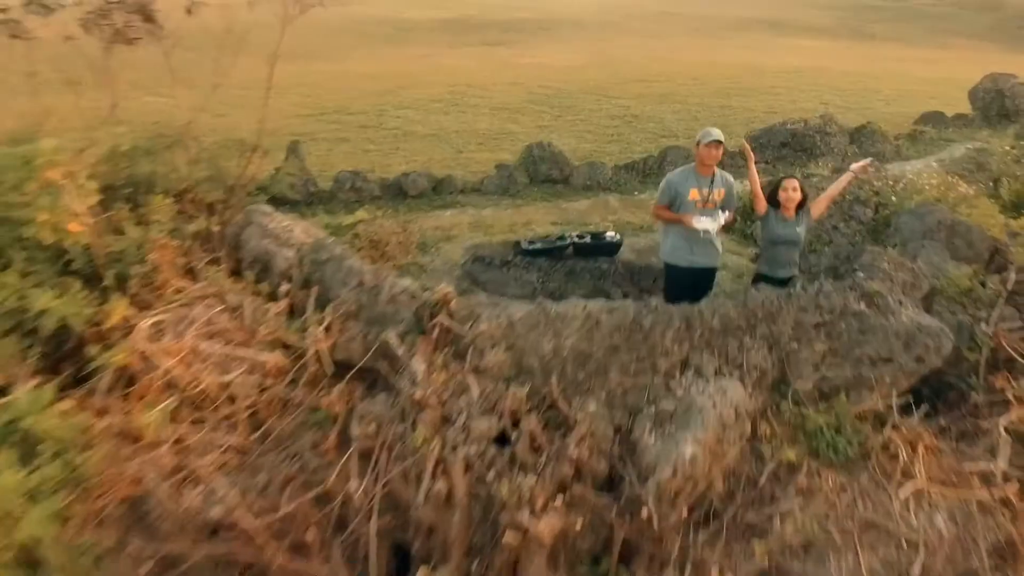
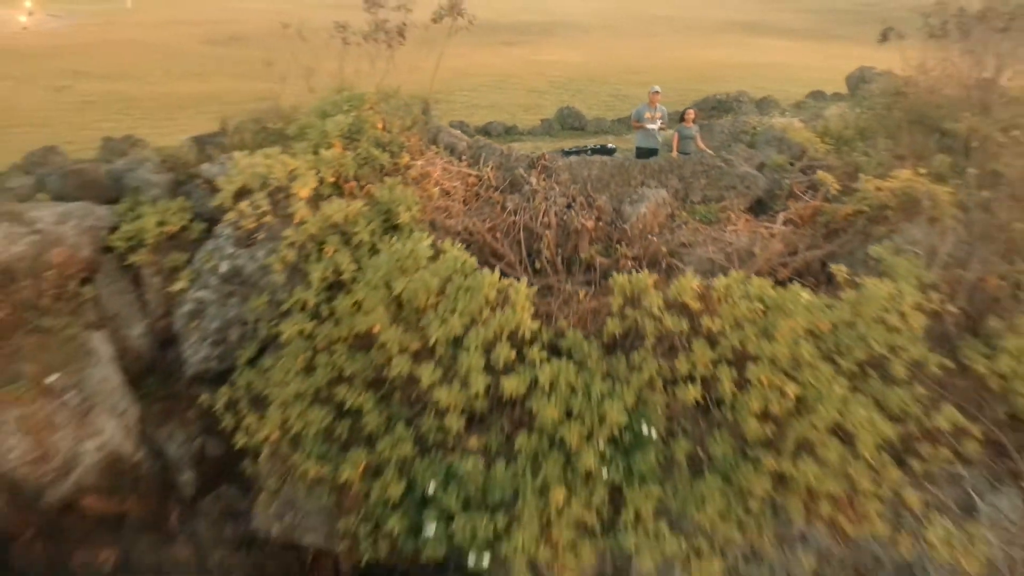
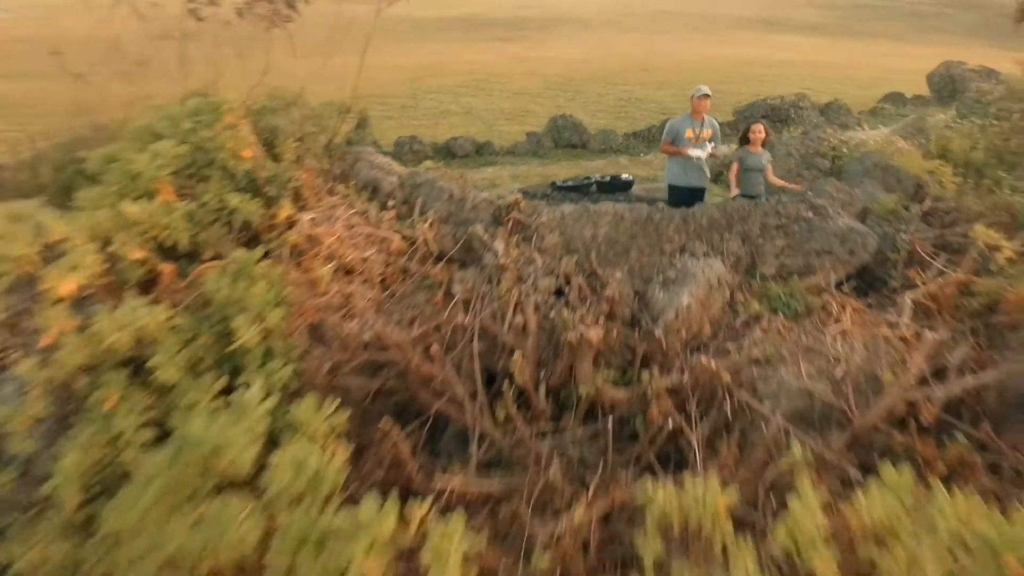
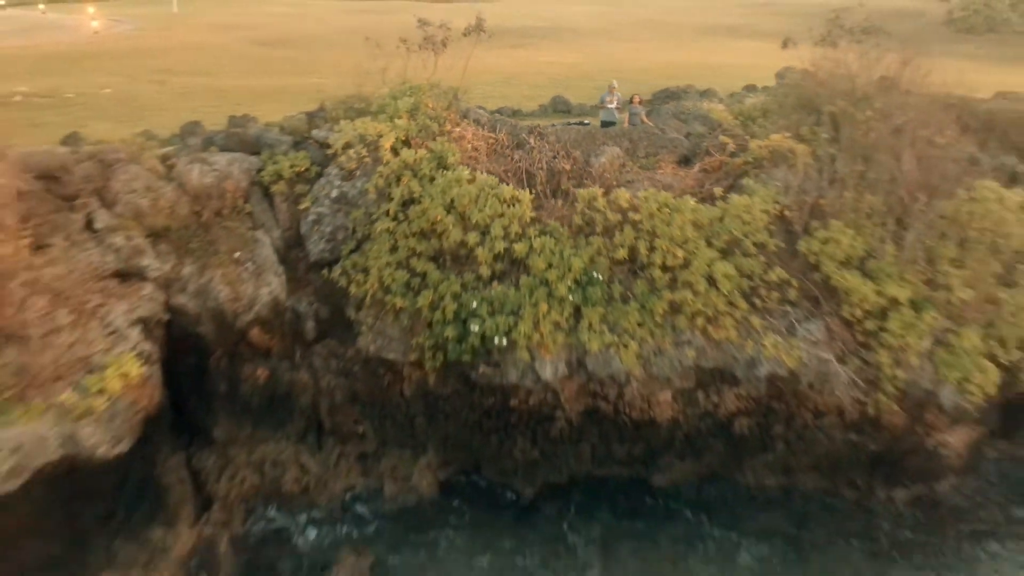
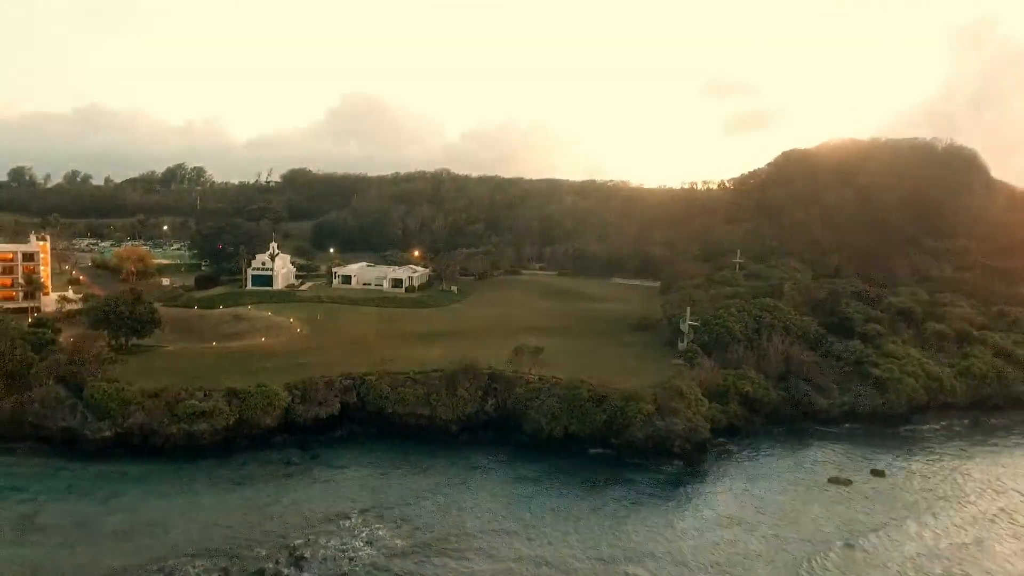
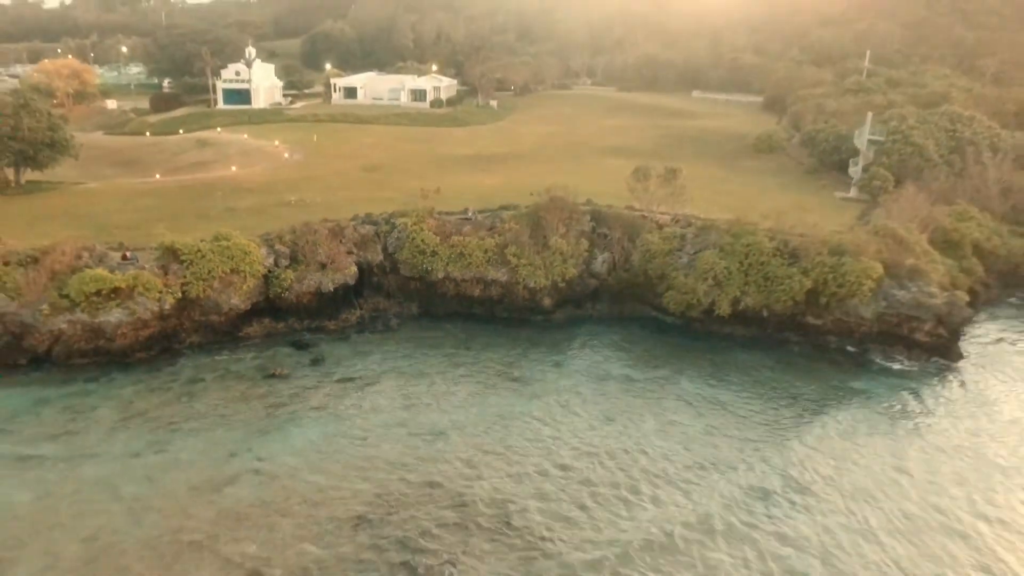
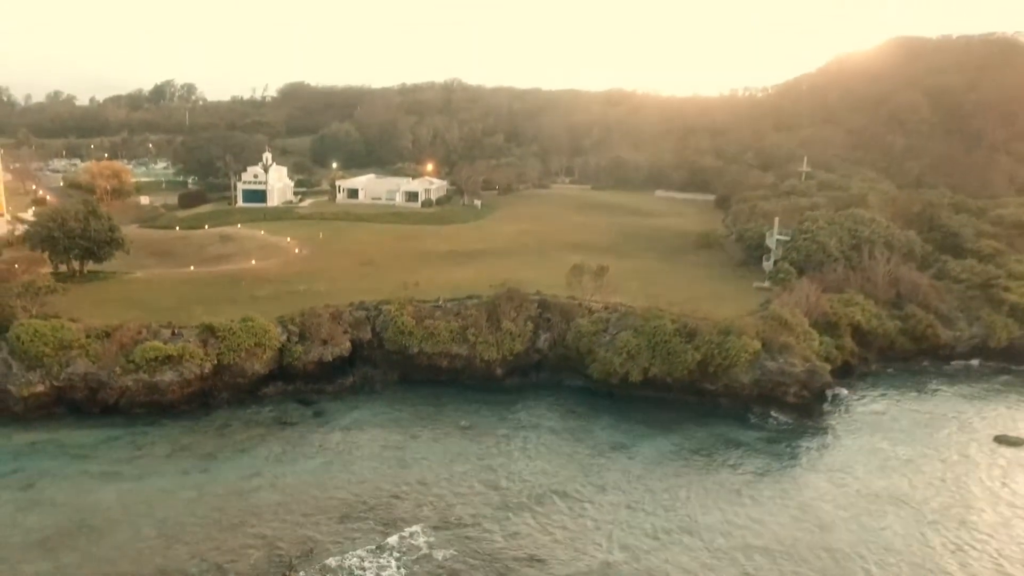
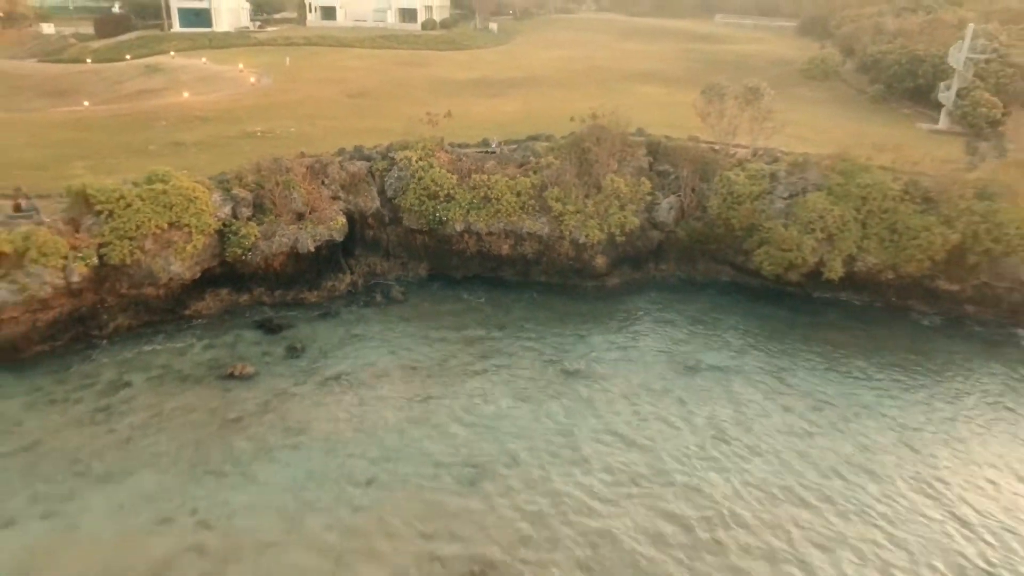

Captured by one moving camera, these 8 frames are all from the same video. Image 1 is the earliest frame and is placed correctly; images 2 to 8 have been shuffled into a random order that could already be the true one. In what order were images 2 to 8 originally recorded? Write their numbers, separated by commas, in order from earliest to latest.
3, 2, 4, 8, 6, 7, 5
